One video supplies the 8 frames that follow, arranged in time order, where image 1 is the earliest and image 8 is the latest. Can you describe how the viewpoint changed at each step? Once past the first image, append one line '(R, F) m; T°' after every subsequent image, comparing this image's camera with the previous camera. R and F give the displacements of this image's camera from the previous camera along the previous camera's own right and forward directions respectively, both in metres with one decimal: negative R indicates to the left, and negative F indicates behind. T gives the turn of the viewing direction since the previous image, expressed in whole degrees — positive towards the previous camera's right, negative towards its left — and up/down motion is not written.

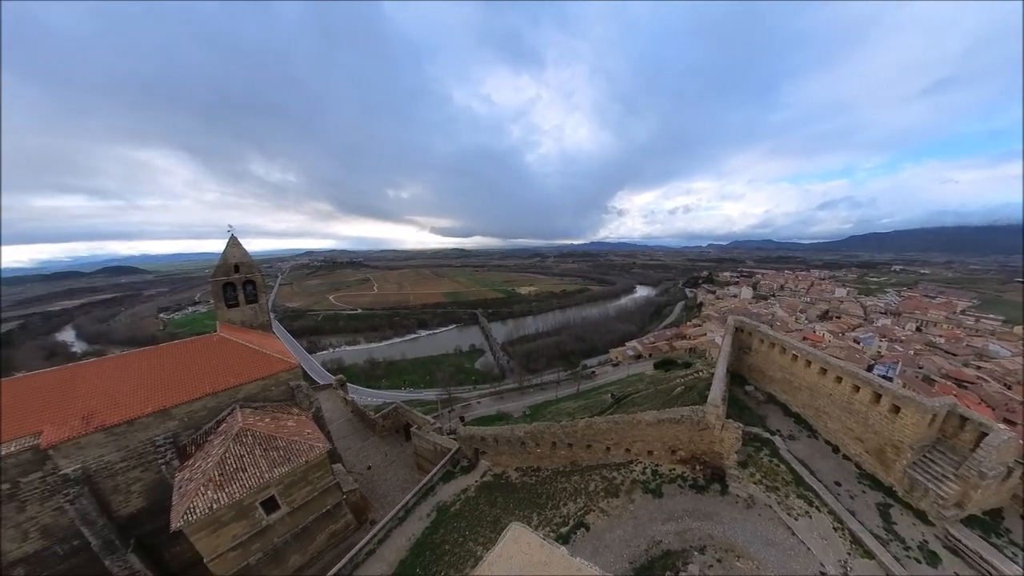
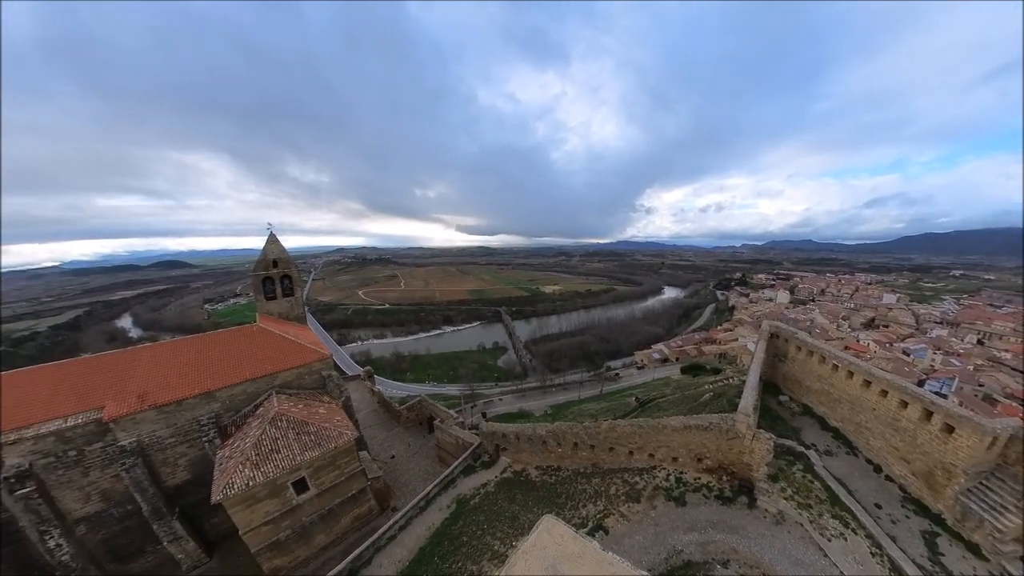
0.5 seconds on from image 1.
(+0.4, 0.0) m; -5°
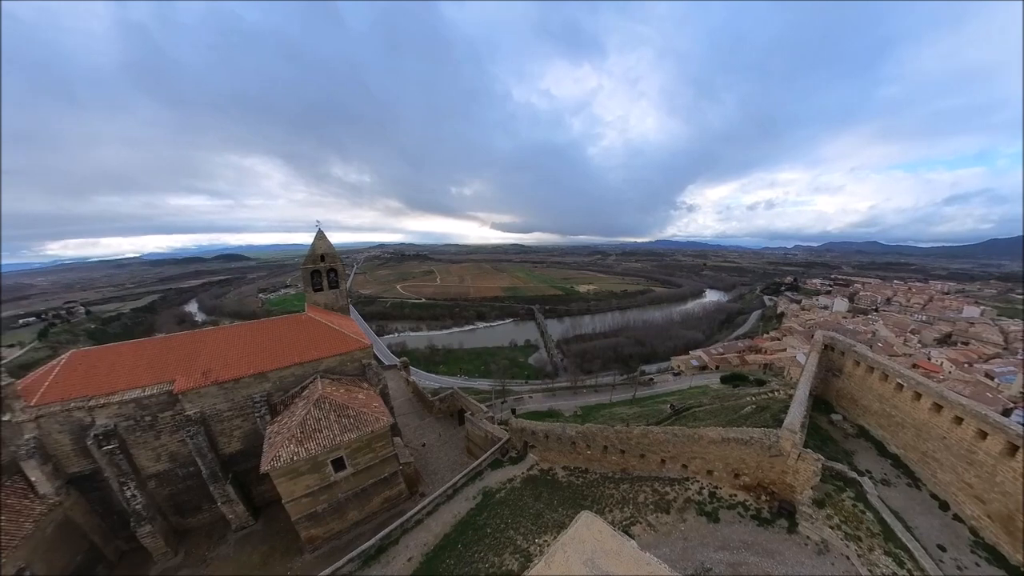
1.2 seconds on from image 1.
(+0.7, +0.1) m; -8°
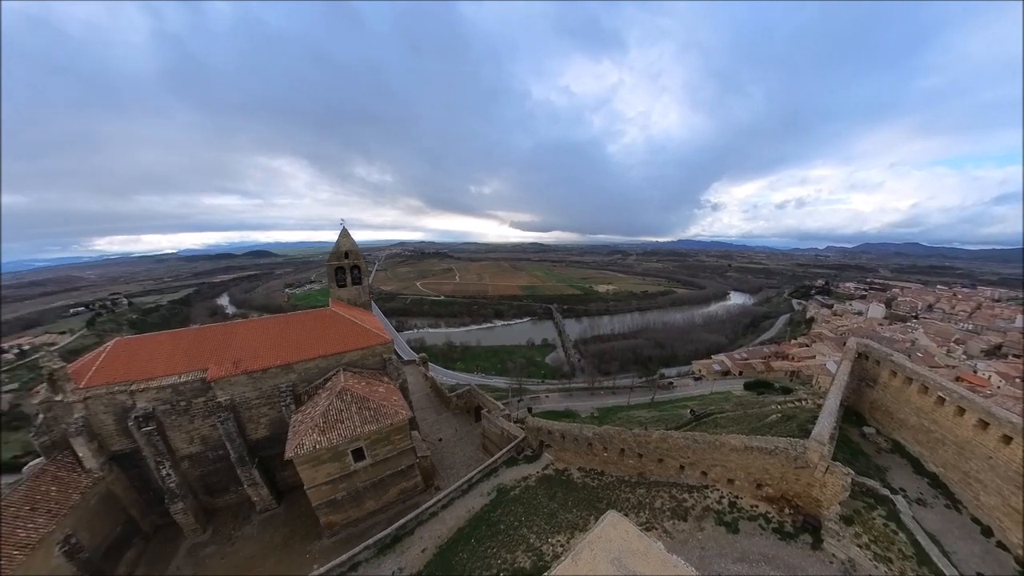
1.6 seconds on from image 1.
(+0.4, 0.0) m; -4°
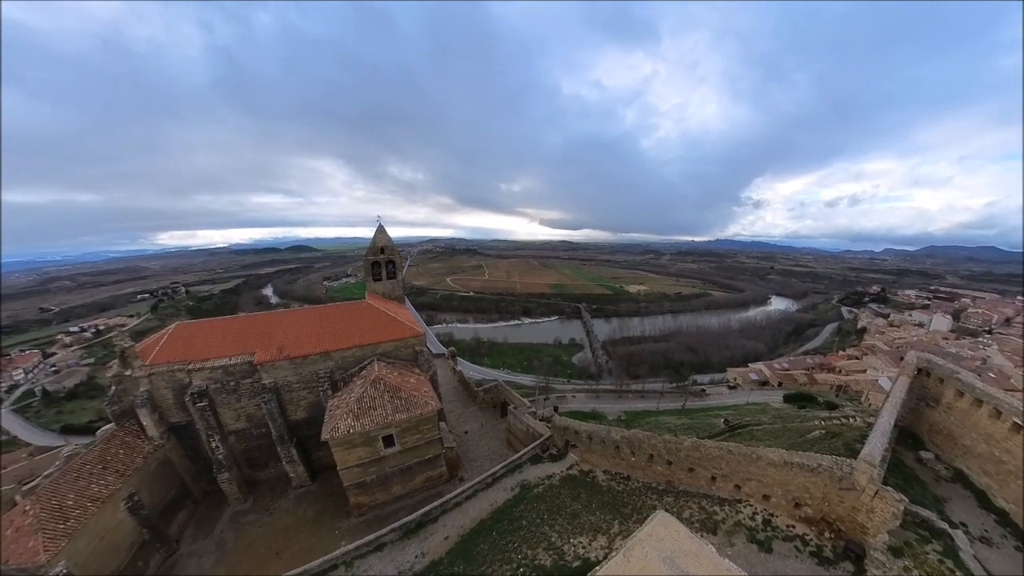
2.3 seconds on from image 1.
(+0.6, 0.0) m; -7°
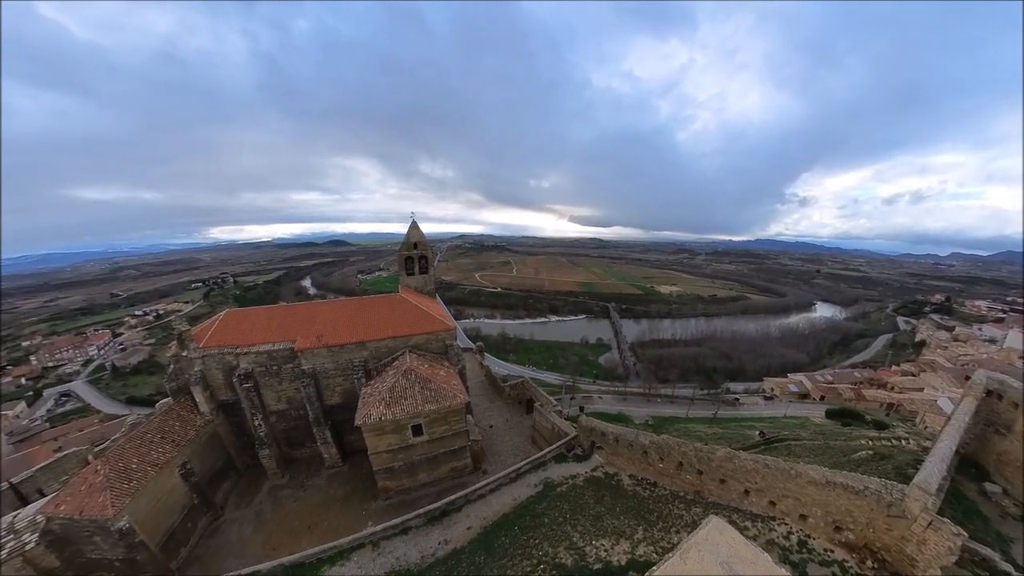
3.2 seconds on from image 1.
(+0.5, 0.0) m; -6°
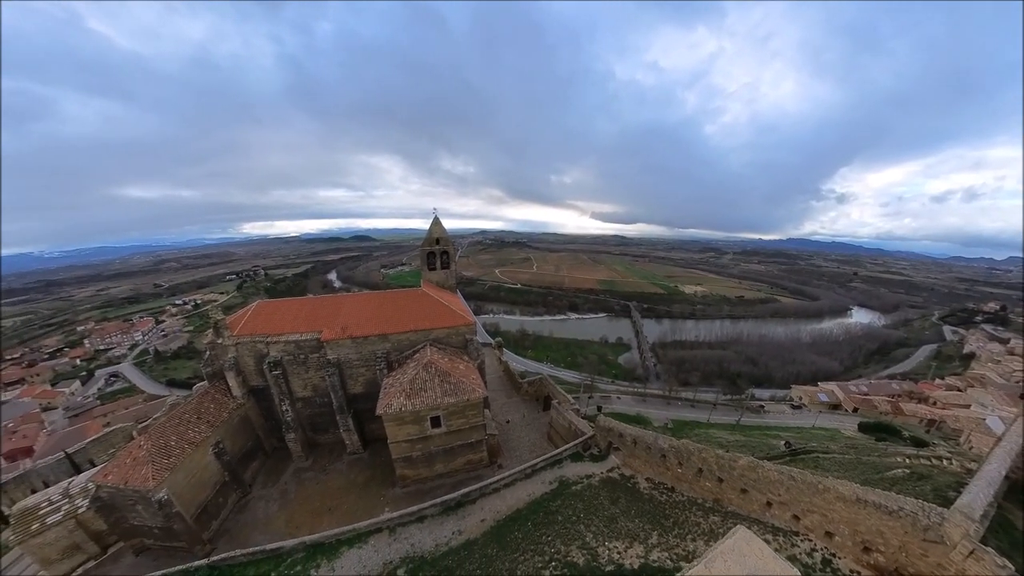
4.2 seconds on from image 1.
(+0.4, 0.0) m; -5°
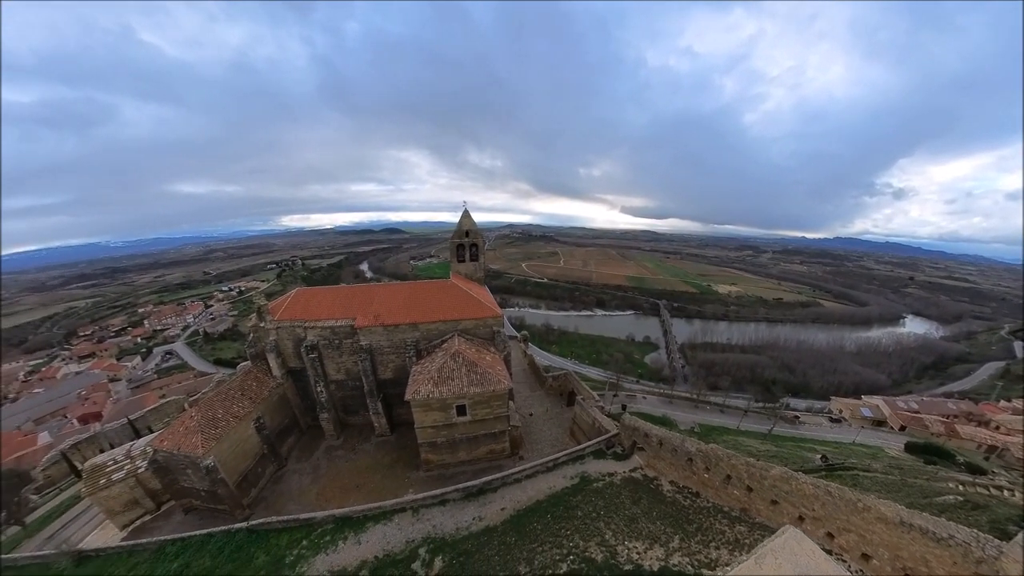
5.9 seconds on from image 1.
(+0.6, 0.0) m; -6°
